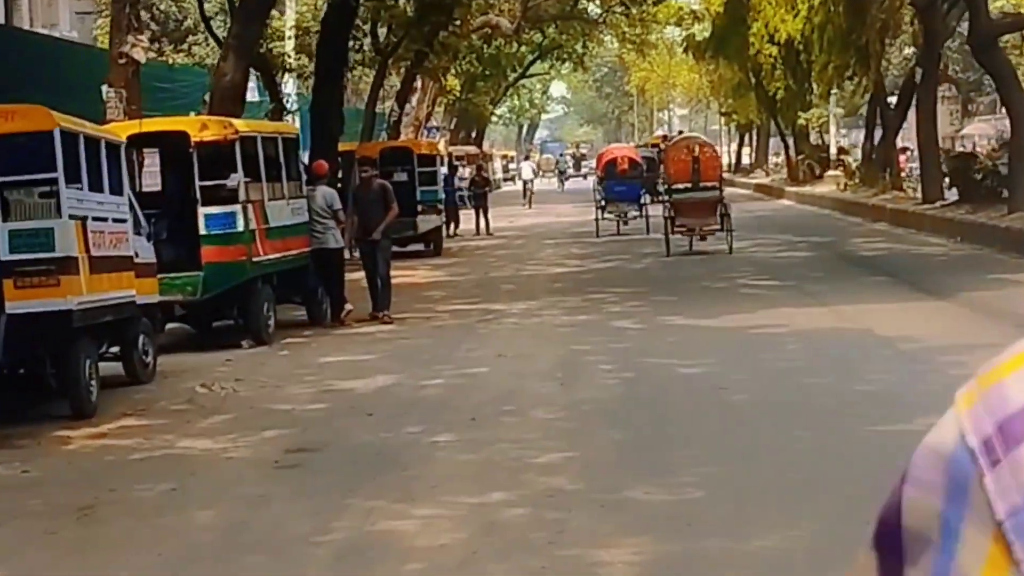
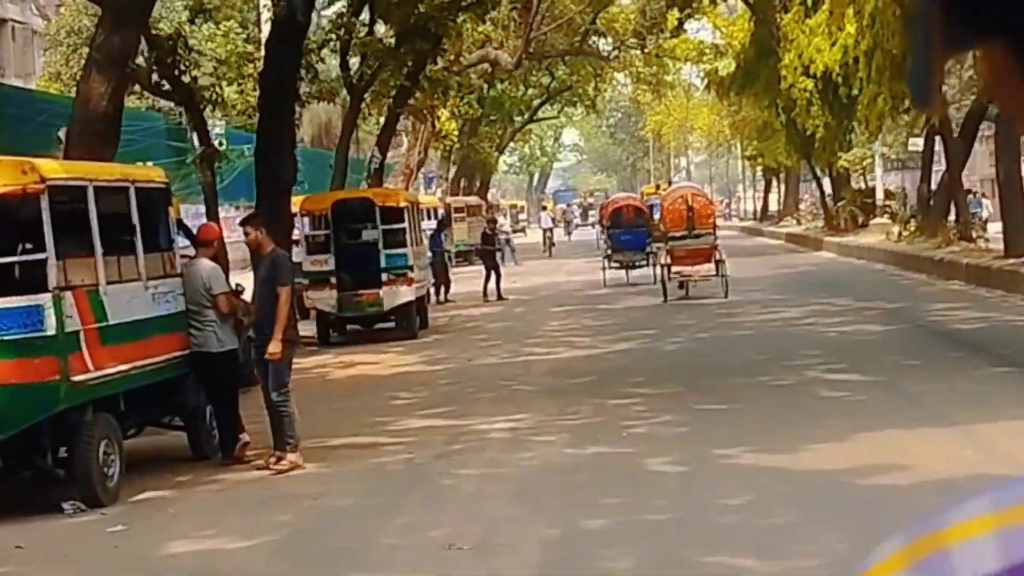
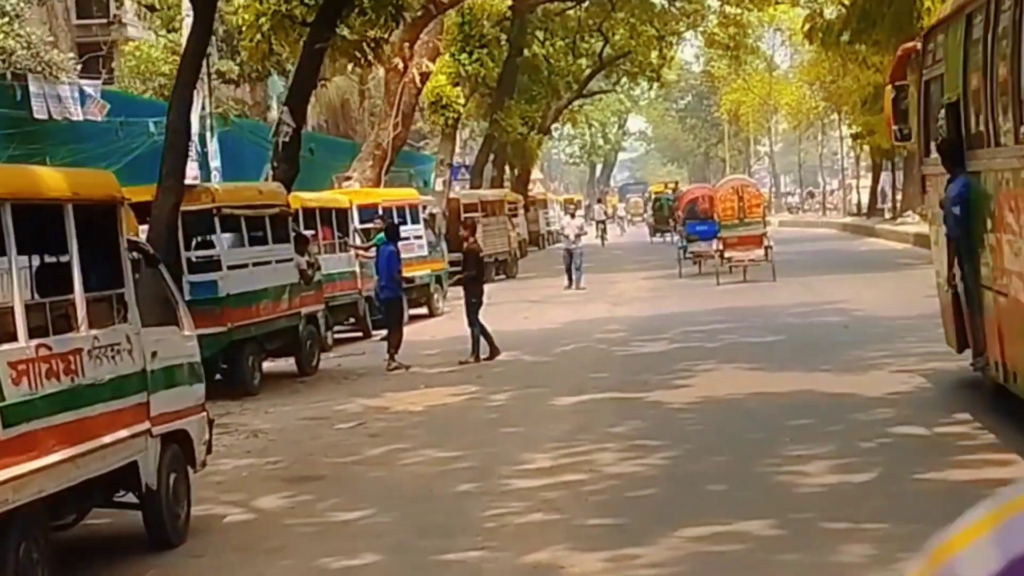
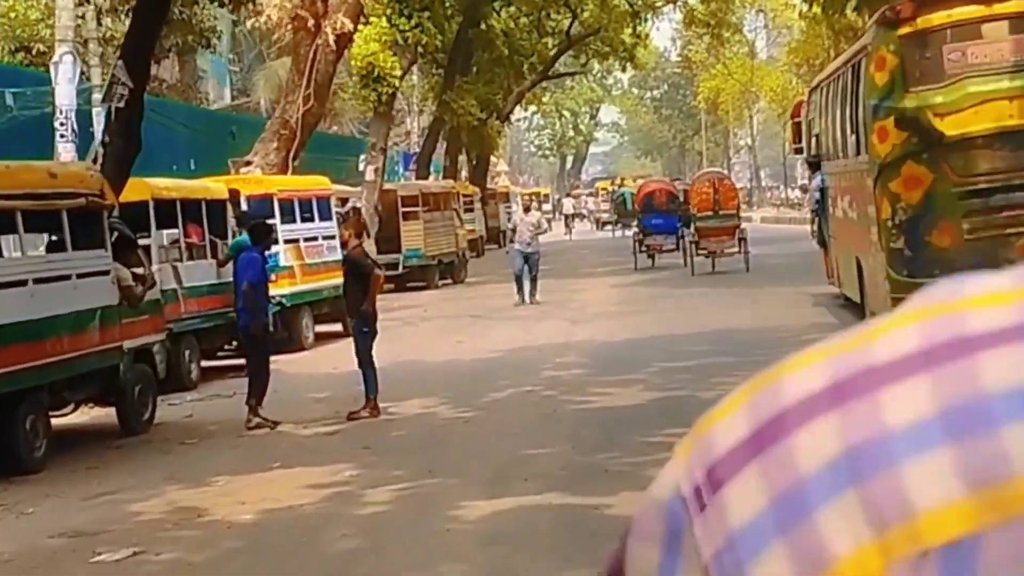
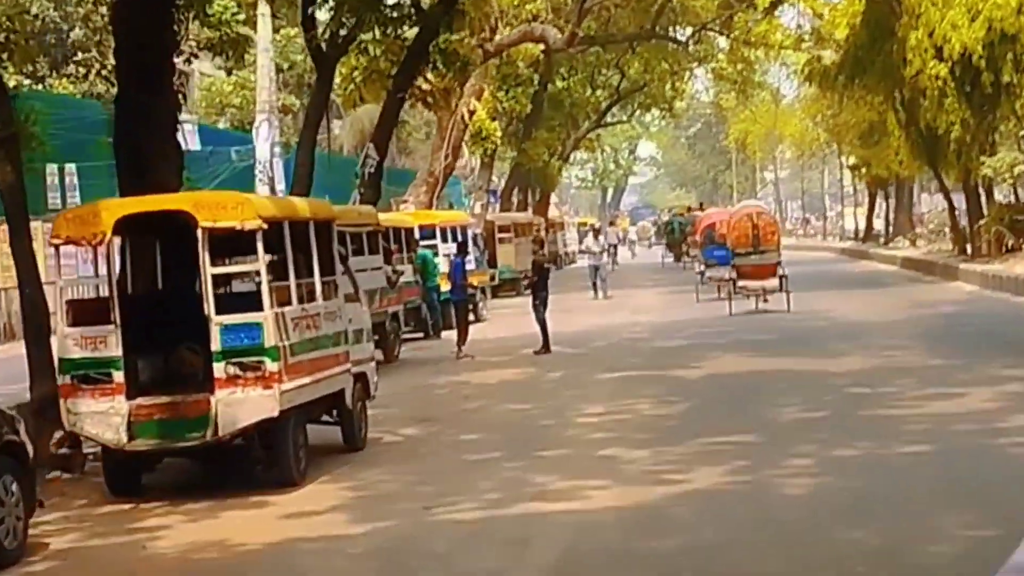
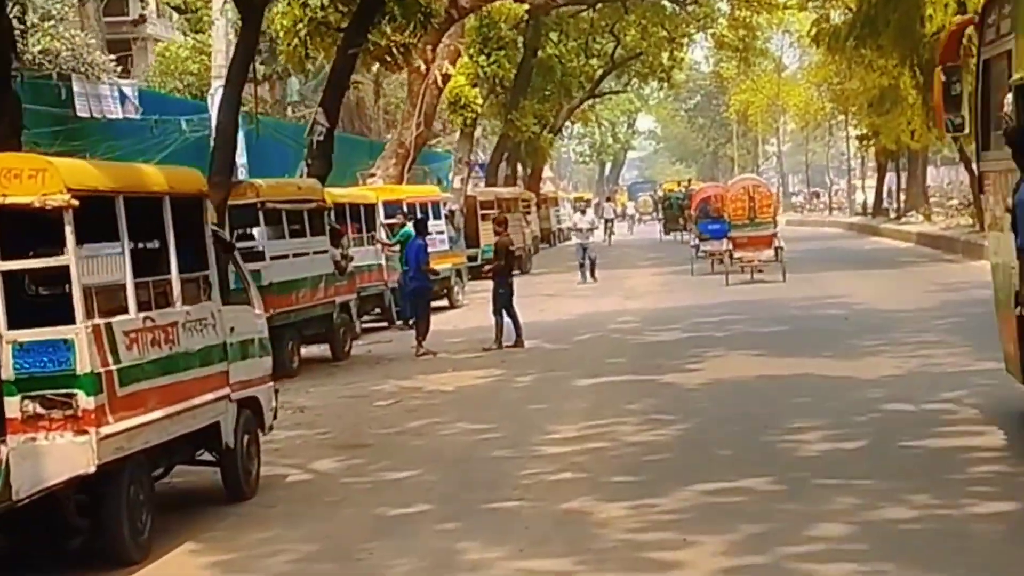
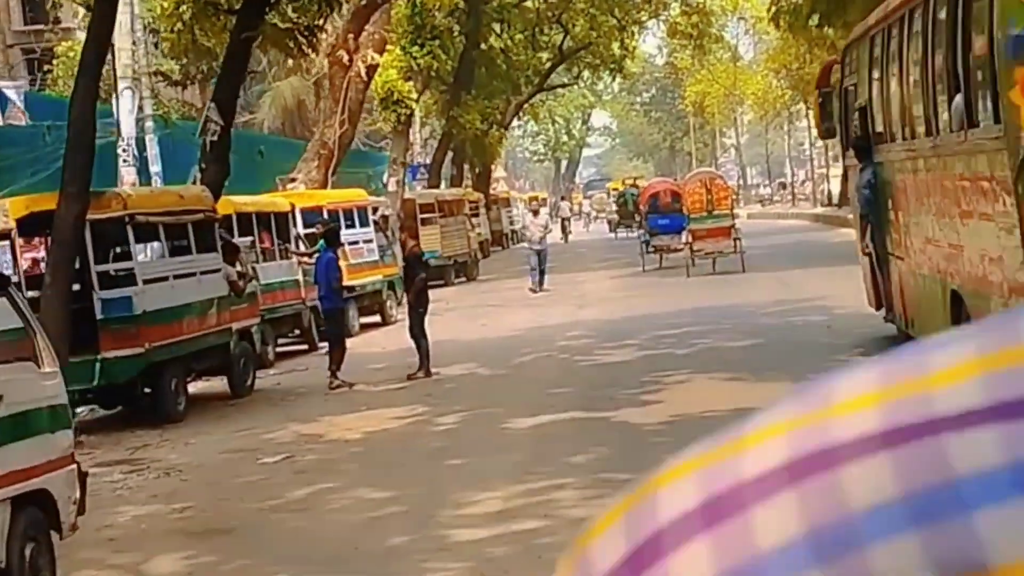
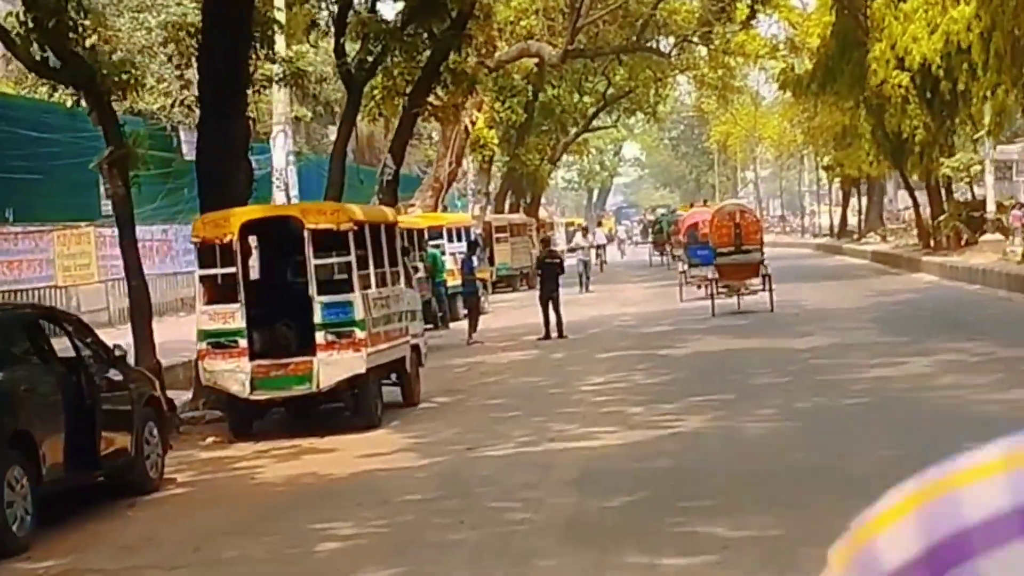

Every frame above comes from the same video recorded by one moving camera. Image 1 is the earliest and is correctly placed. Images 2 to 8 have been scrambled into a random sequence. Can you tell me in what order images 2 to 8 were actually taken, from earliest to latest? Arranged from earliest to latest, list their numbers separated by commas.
2, 8, 5, 6, 3, 7, 4
